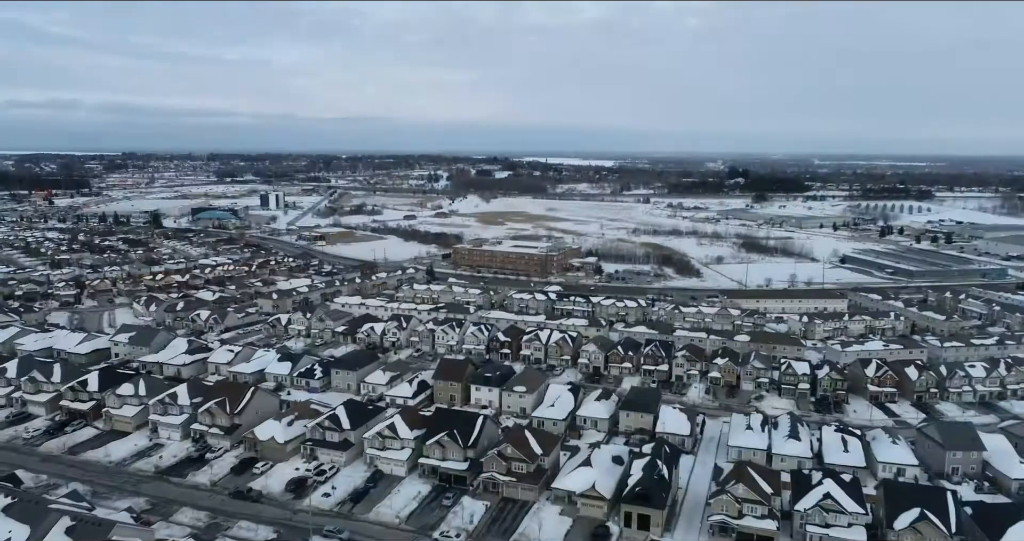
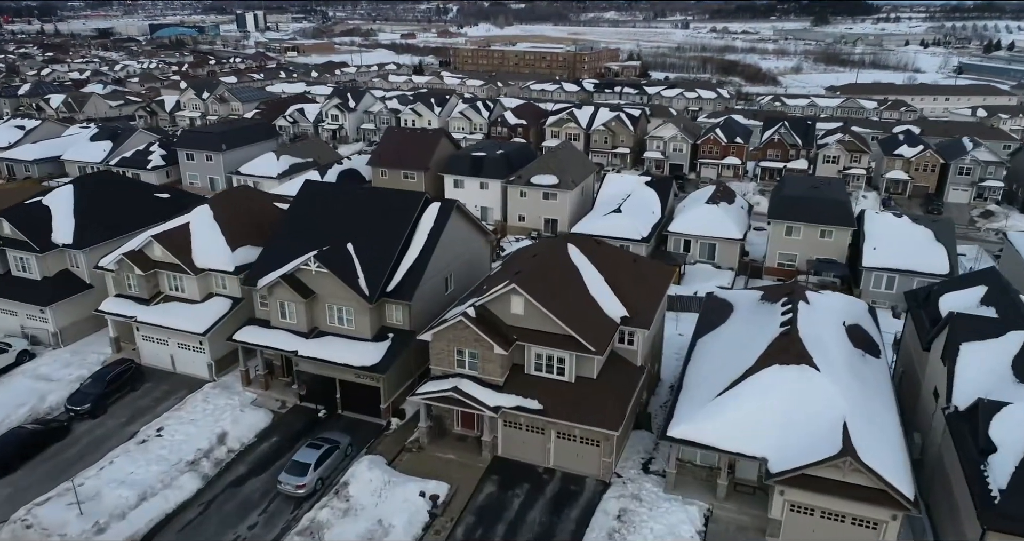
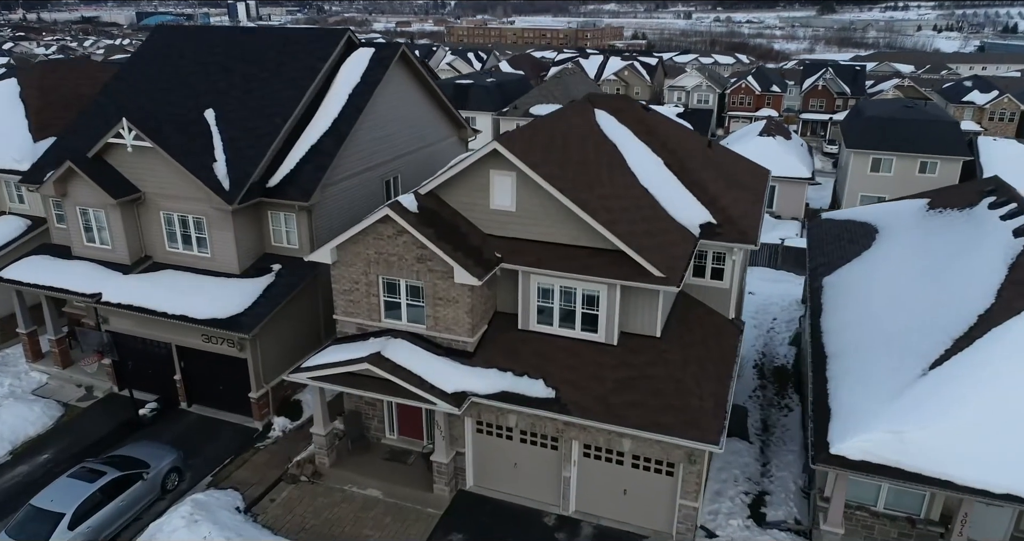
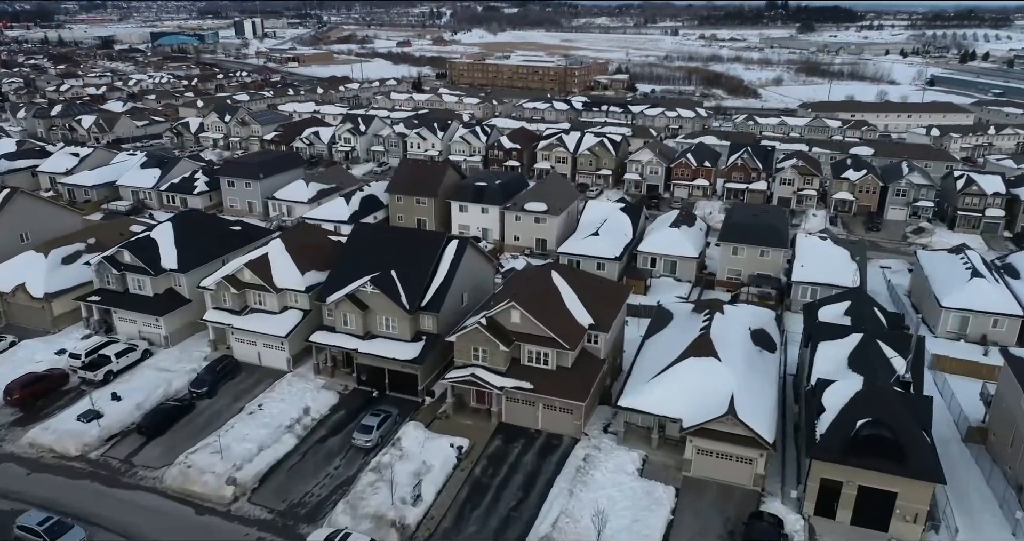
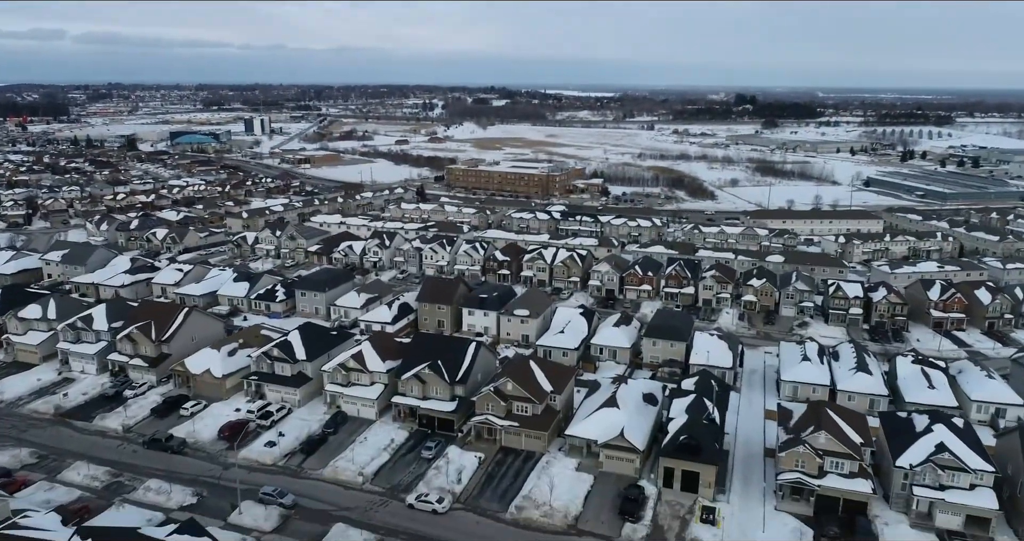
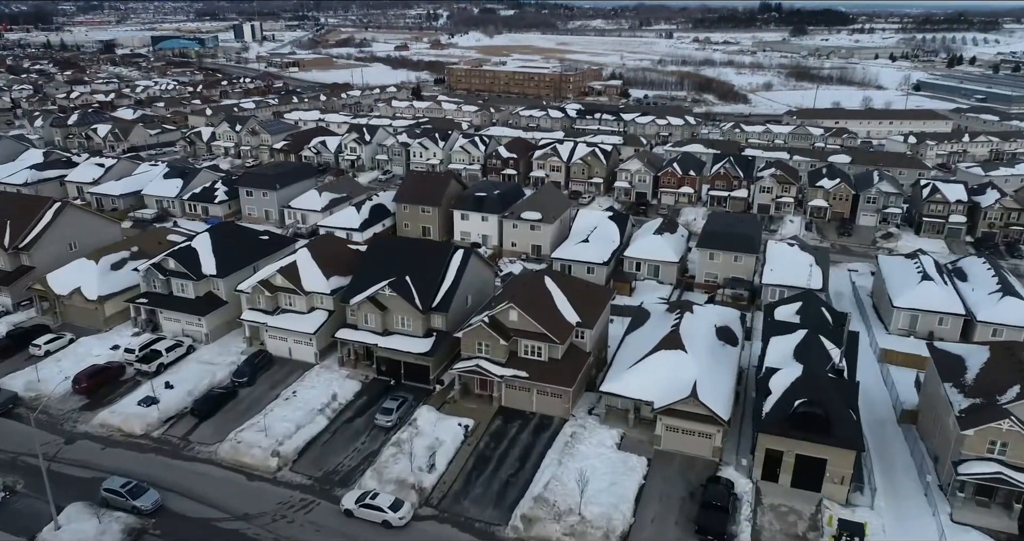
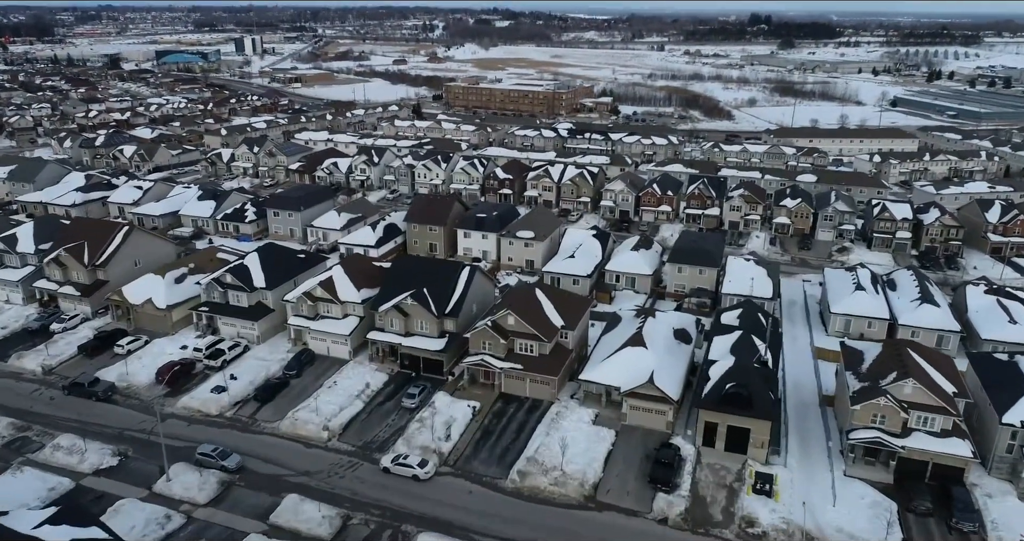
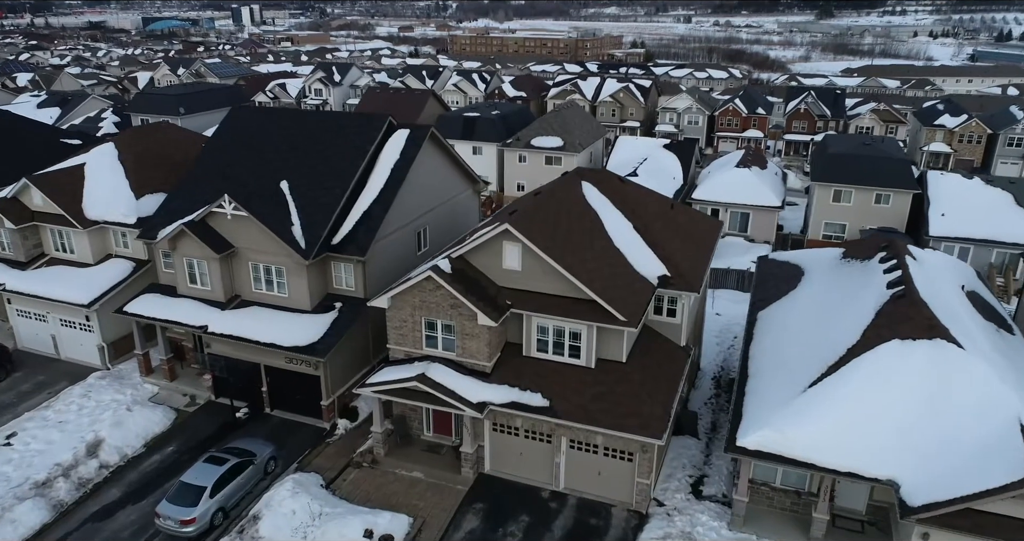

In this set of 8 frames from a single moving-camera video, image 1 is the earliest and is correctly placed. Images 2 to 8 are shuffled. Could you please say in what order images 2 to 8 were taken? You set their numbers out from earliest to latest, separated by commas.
5, 7, 6, 4, 2, 8, 3
